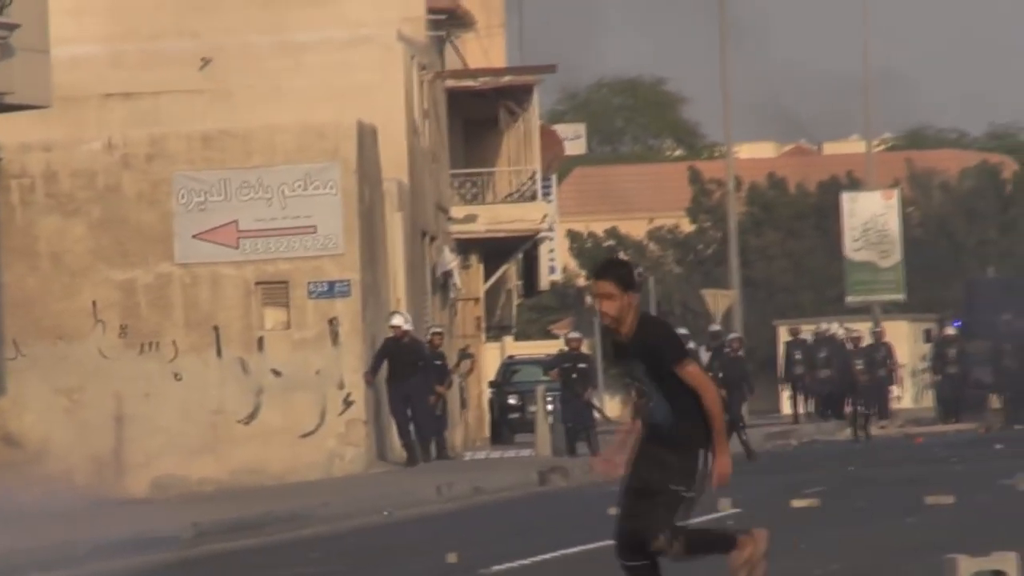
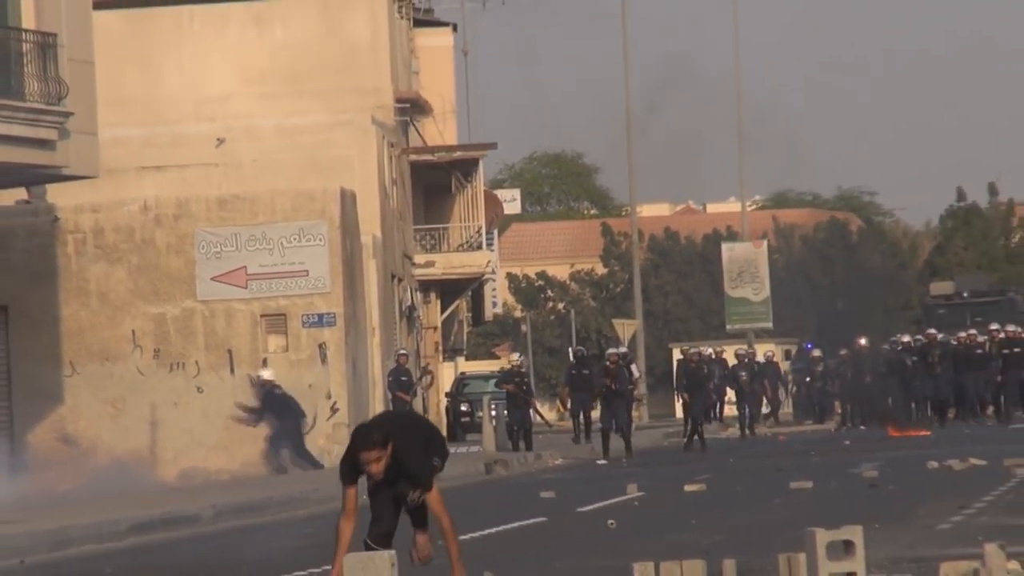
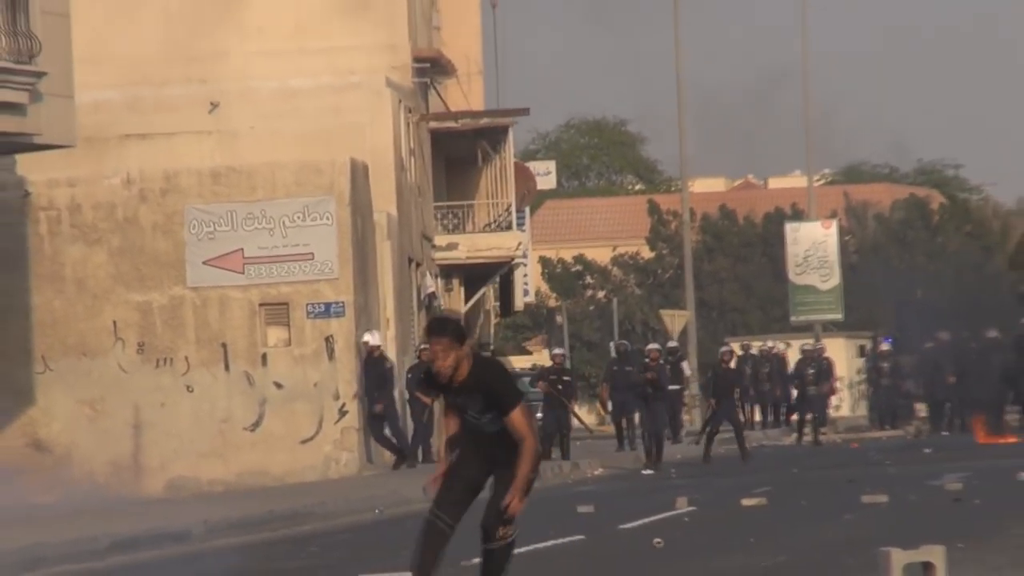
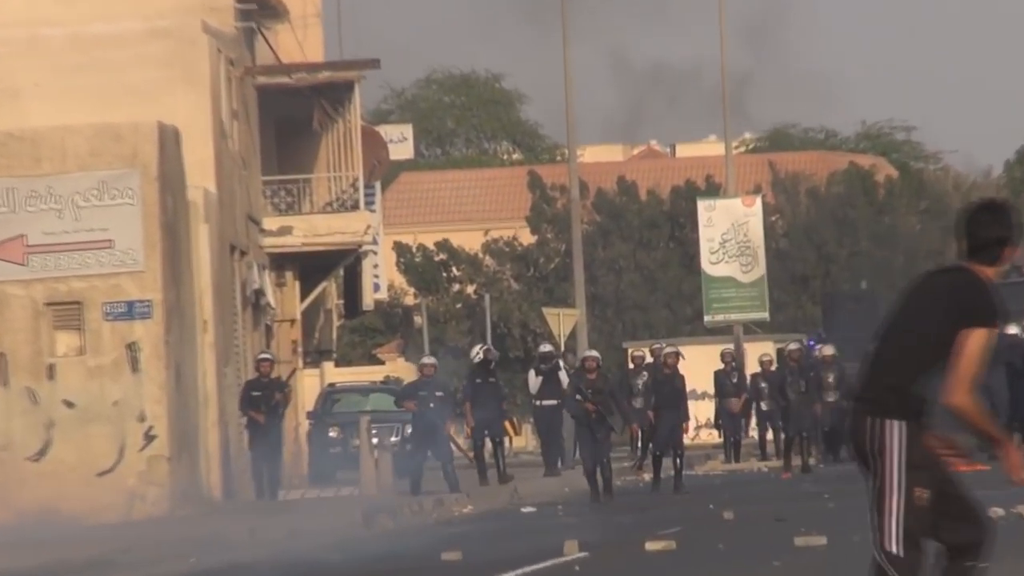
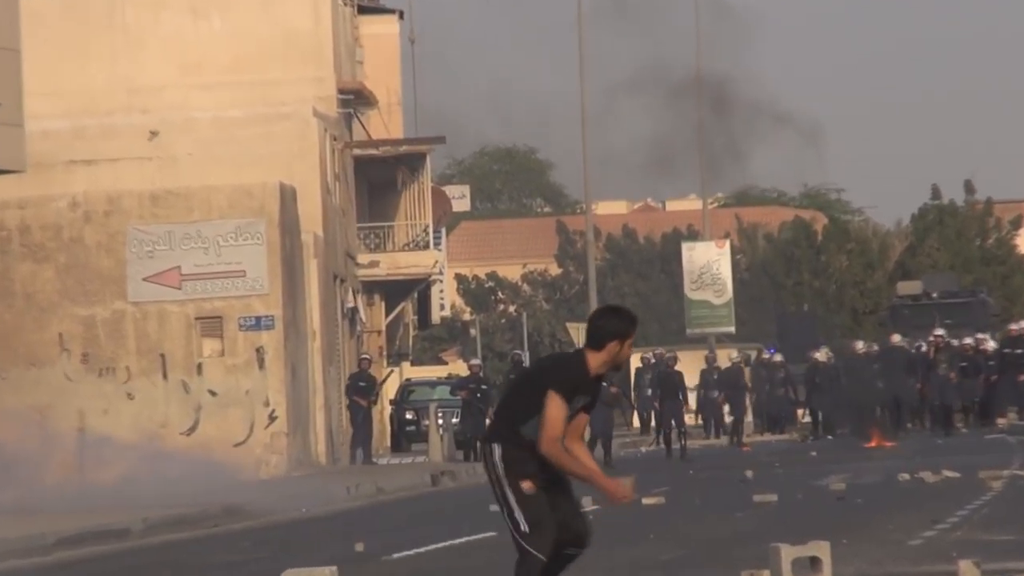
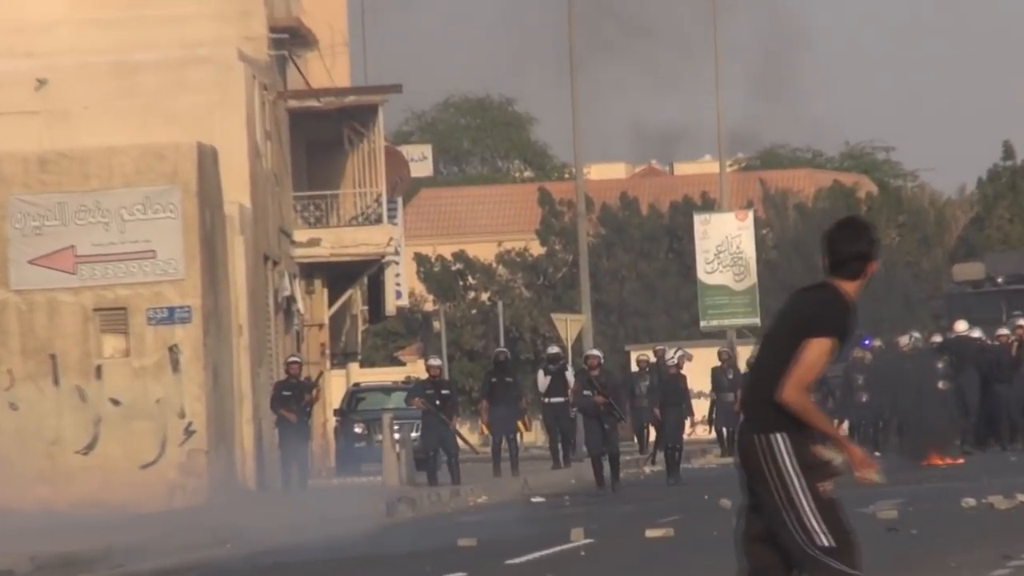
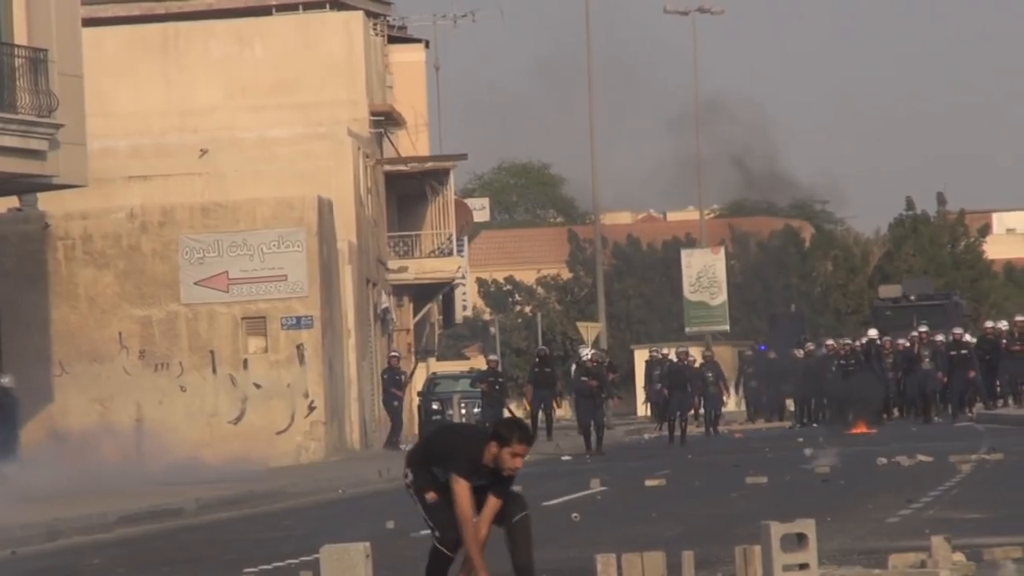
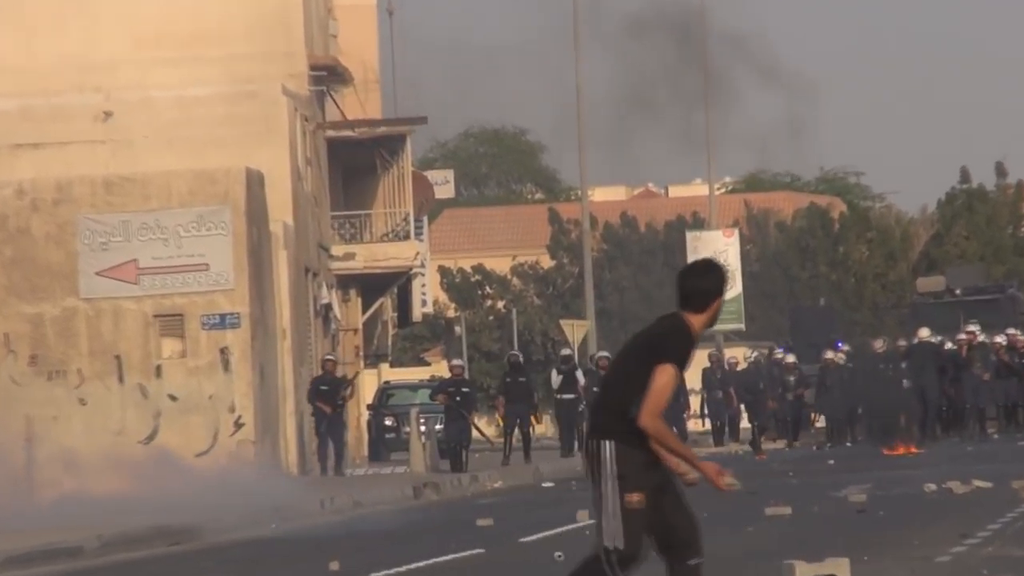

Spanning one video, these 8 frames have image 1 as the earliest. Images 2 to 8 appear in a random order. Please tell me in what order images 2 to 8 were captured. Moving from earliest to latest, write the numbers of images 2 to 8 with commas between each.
3, 2, 7, 5, 8, 6, 4
